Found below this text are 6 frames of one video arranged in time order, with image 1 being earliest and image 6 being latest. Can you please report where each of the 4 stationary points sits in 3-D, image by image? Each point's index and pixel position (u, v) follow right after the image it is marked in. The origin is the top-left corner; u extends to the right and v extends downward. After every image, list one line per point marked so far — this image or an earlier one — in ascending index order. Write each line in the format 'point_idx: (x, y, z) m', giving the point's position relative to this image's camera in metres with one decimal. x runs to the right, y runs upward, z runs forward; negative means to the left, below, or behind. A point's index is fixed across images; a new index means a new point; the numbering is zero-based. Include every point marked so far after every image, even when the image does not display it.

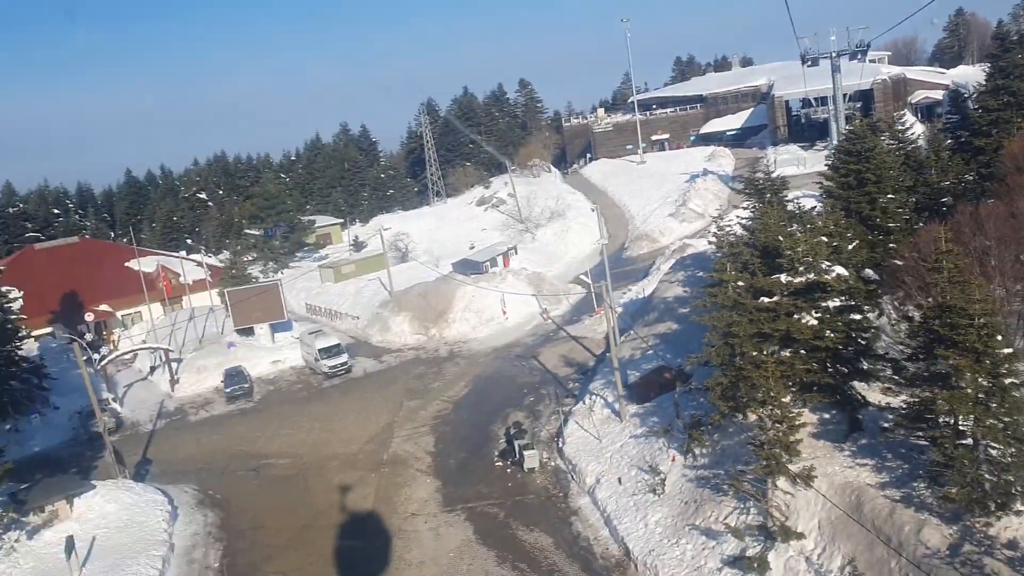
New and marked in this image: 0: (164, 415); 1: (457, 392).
0: (-5.9, -2.1, +16.4) m
1: (-0.8, -1.6, +14.8) m
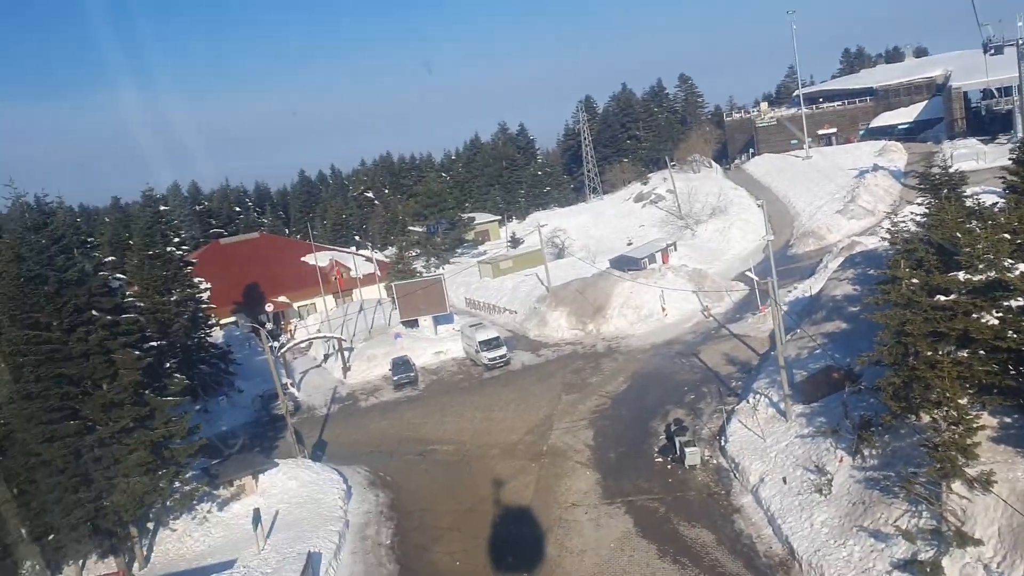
0: (-3.1, -2.0, +17.3) m
1: (+1.6, -1.5, +14.9) m
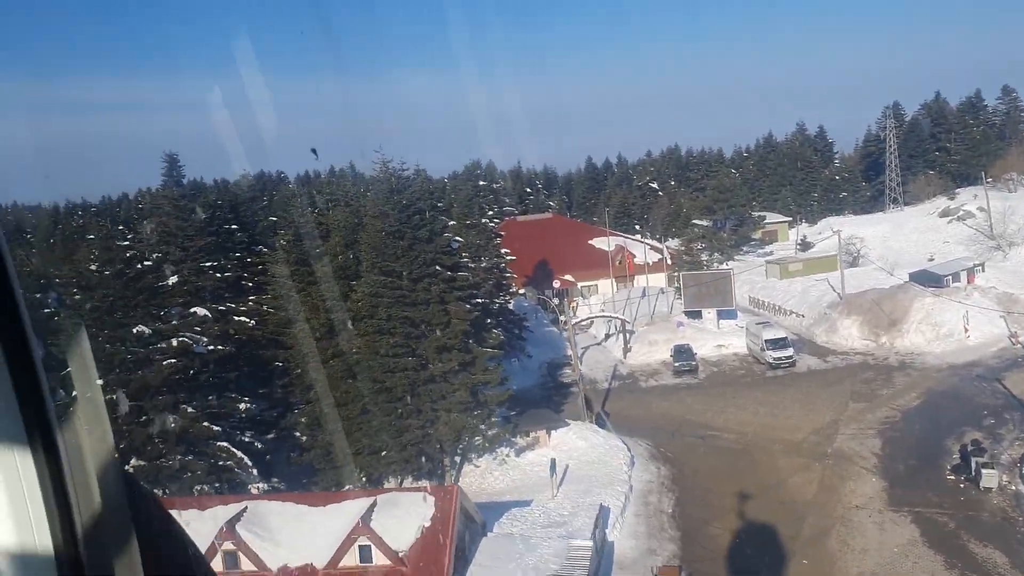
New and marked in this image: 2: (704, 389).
0: (+2.0, -1.7, +18.3) m
1: (+6.0, -1.7, +14.7) m
2: (+3.3, -1.7, +16.8) m
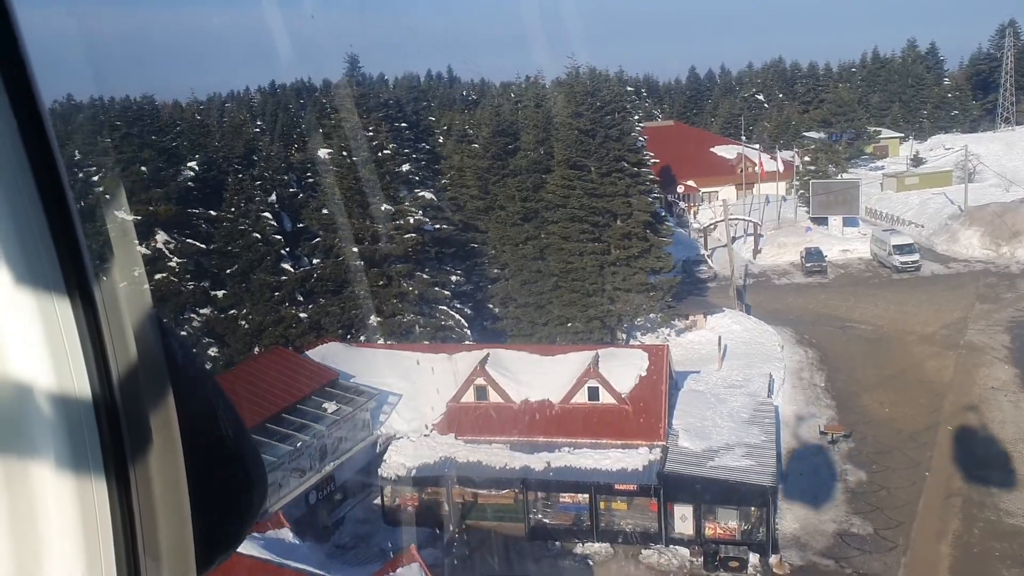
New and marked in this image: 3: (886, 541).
0: (+4.9, +0.3, +19.7) m
1: (+8.6, -0.3, +15.9) m
2: (+6.0, 0.0, +18.2) m
3: (+3.6, -2.4, +9.3) m
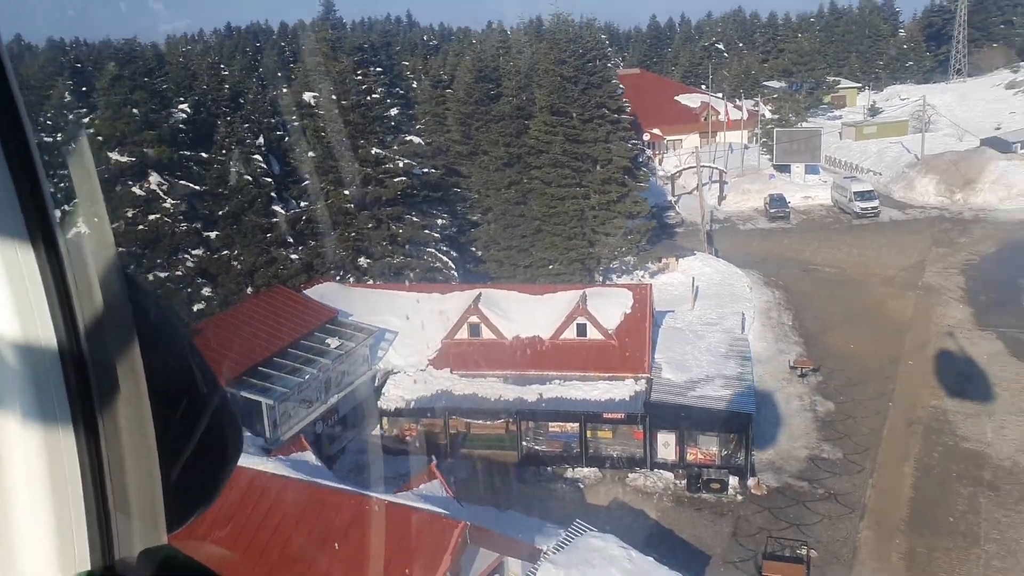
0: (+4.3, +1.4, +20.4) m
1: (+8.2, +0.7, +16.8) m
2: (+5.6, +1.1, +18.9) m
3: (+3.6, -1.8, +10.0) m
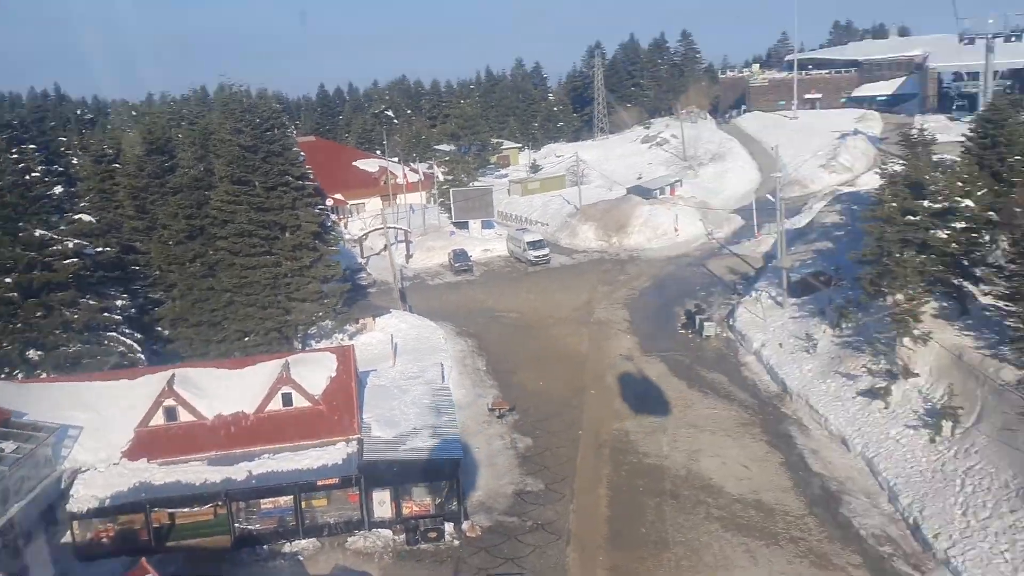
0: (-2.3, +0.2, +21.0) m
1: (+2.5, +0.1, +18.8) m
2: (-0.6, +0.1, +19.9) m
3: (+0.5, -2.3, +10.8) m
